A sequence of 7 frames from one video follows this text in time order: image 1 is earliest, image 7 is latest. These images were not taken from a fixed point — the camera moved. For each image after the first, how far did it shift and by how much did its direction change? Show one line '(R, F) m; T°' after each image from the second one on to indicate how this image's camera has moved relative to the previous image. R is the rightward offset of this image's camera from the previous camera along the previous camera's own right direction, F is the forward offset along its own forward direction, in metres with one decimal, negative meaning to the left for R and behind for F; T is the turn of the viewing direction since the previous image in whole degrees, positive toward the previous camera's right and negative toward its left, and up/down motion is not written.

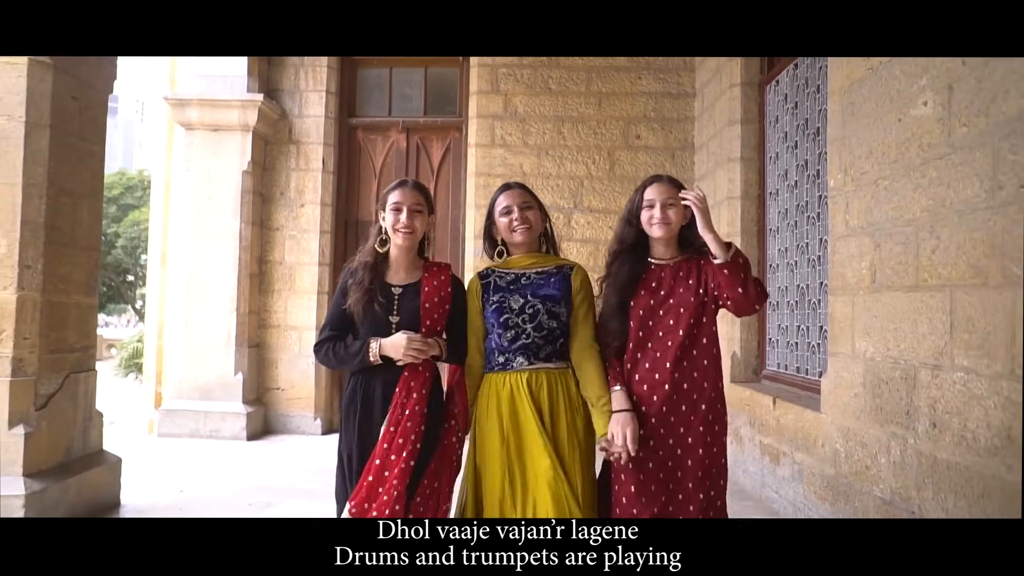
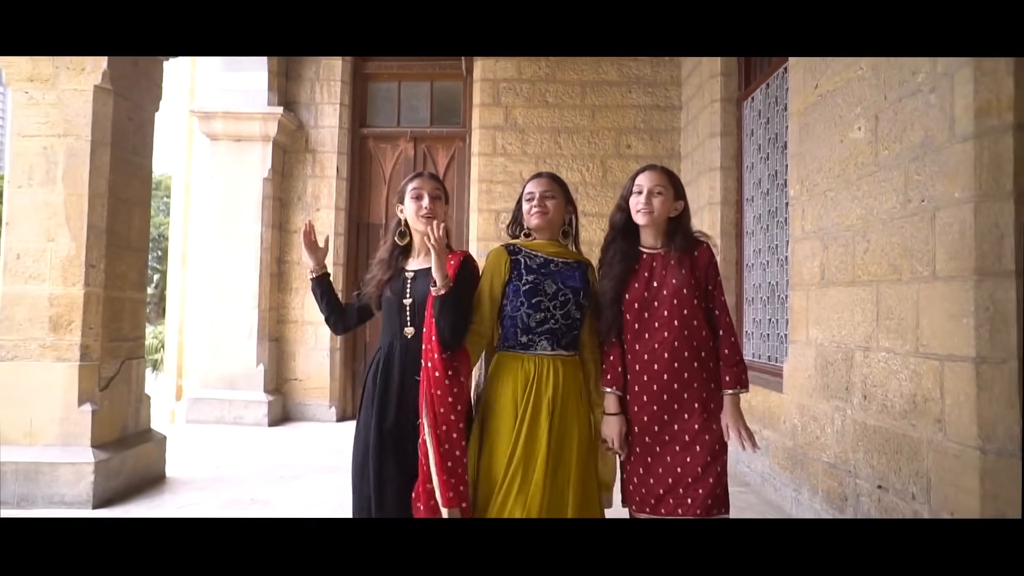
(0.0, -0.4) m; 0°
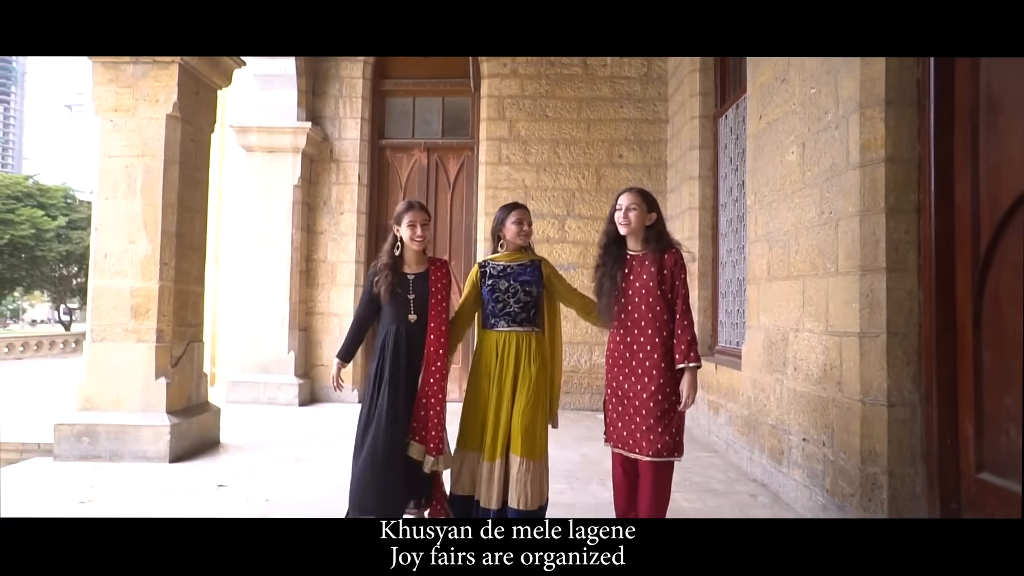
(0.0, -0.6) m; 0°
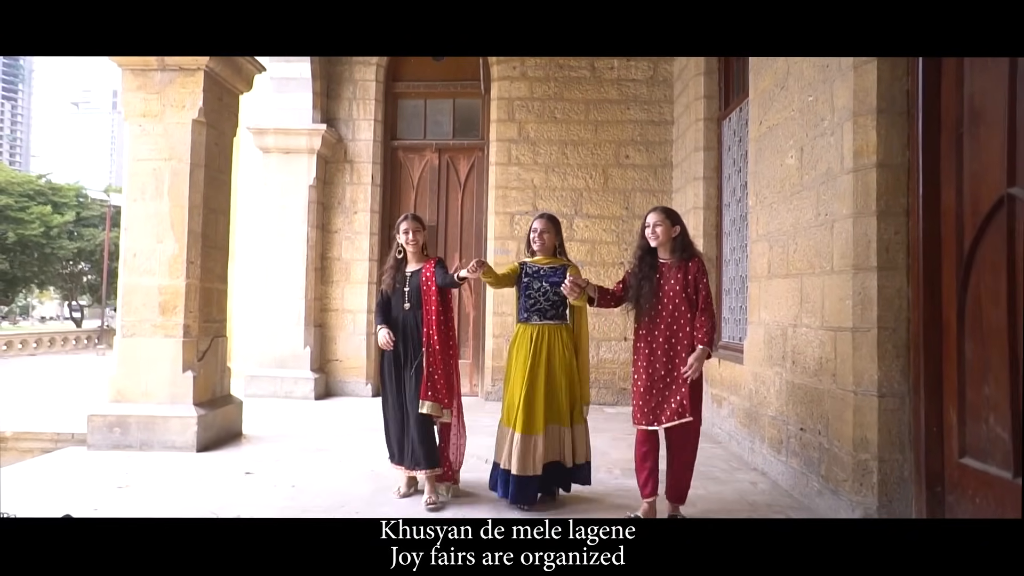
(0.0, -0.2) m; 0°
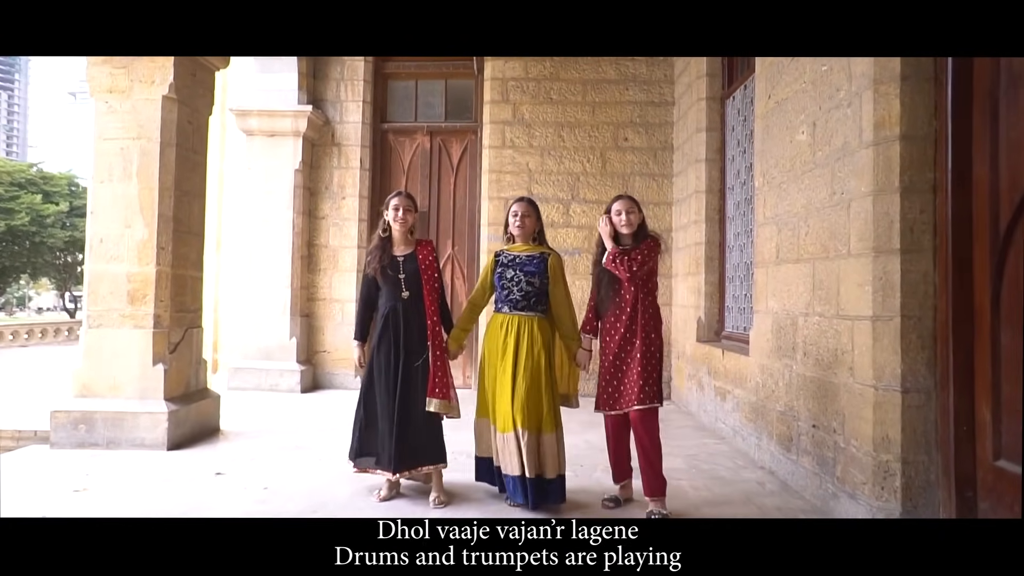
(0.0, +0.2) m; 0°
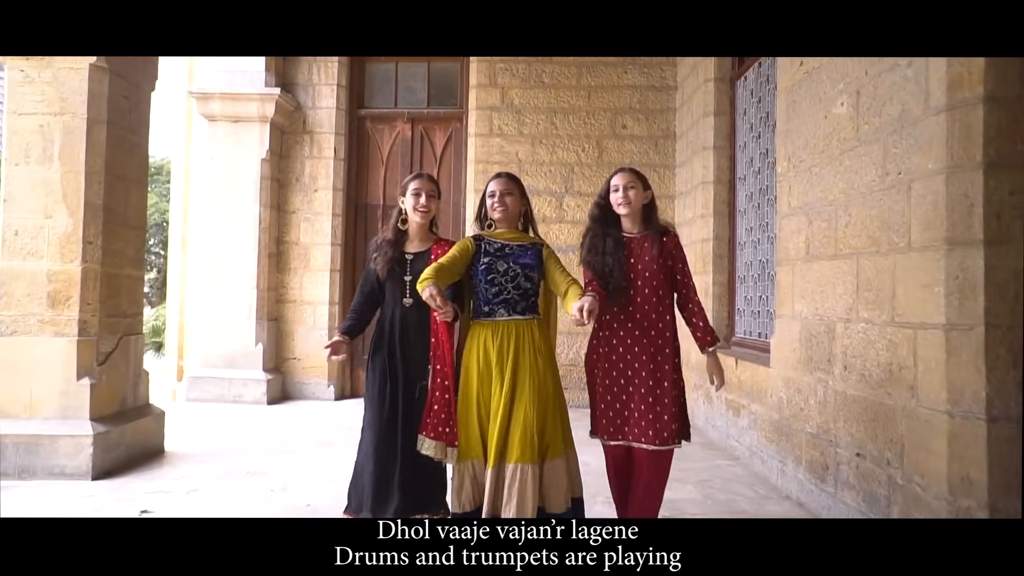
(0.0, +0.5) m; +1°
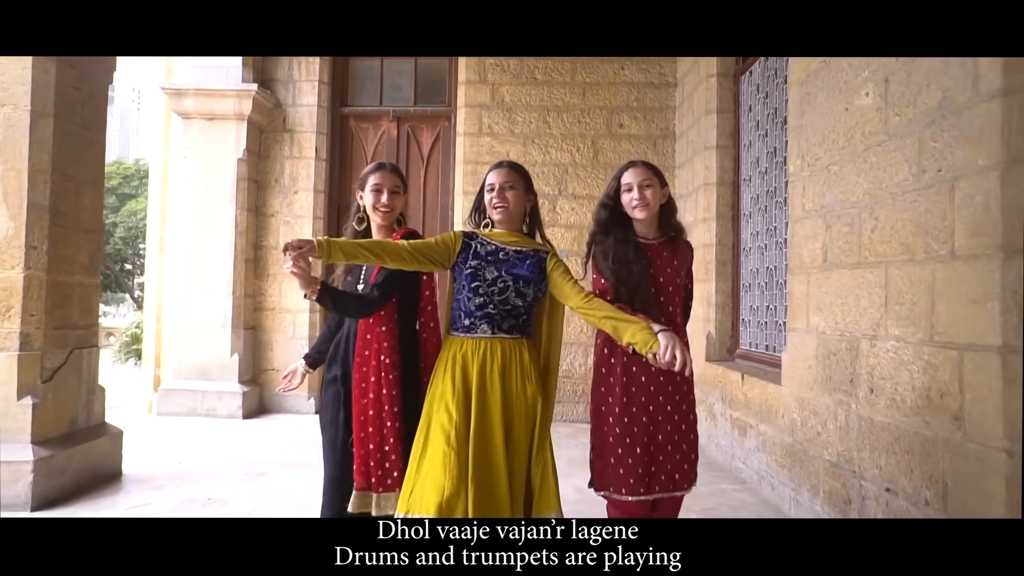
(0.0, +0.3) m; 0°
